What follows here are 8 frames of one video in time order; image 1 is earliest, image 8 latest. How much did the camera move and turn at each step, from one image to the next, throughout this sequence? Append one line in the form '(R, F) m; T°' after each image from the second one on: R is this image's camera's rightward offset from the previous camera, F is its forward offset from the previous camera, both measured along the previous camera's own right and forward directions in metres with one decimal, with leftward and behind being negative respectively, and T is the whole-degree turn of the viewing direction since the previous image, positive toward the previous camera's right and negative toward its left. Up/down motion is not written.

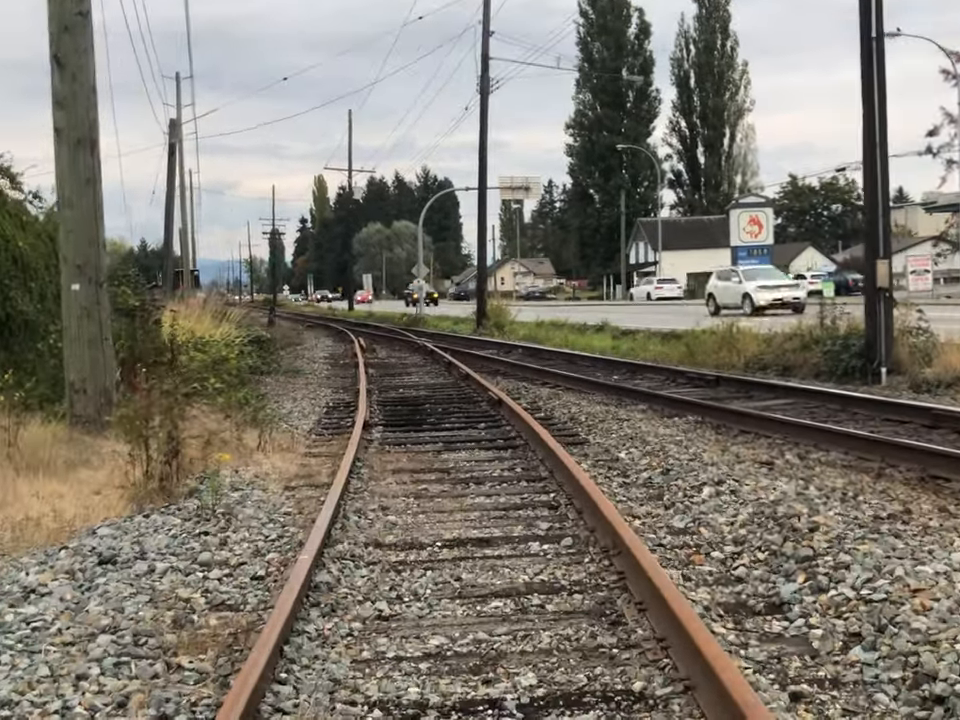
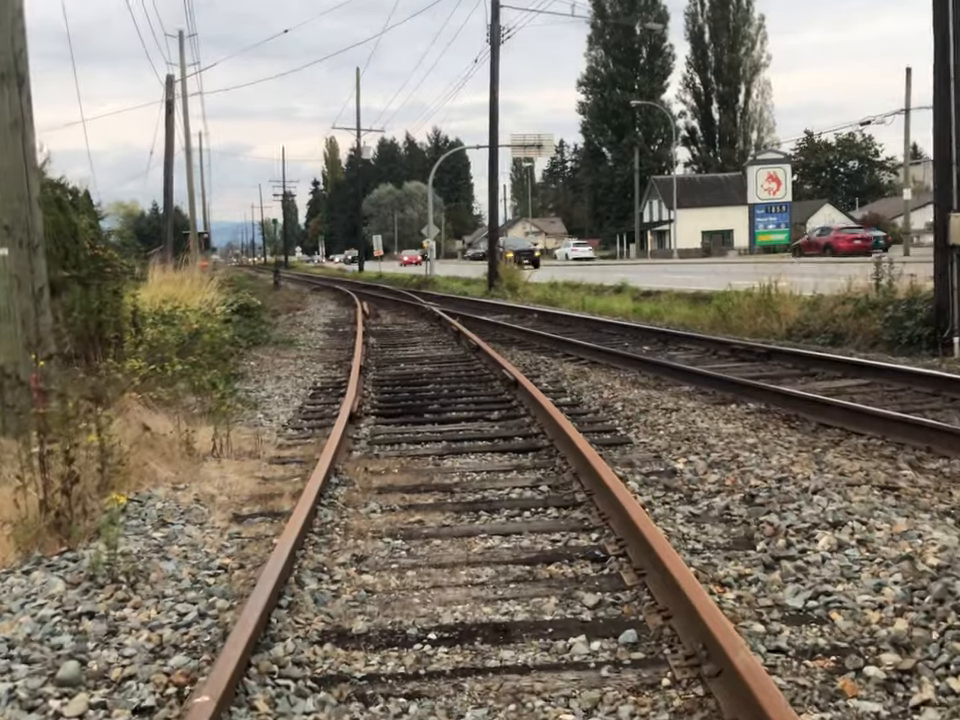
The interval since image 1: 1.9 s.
(0.0, +1.8) m; -1°
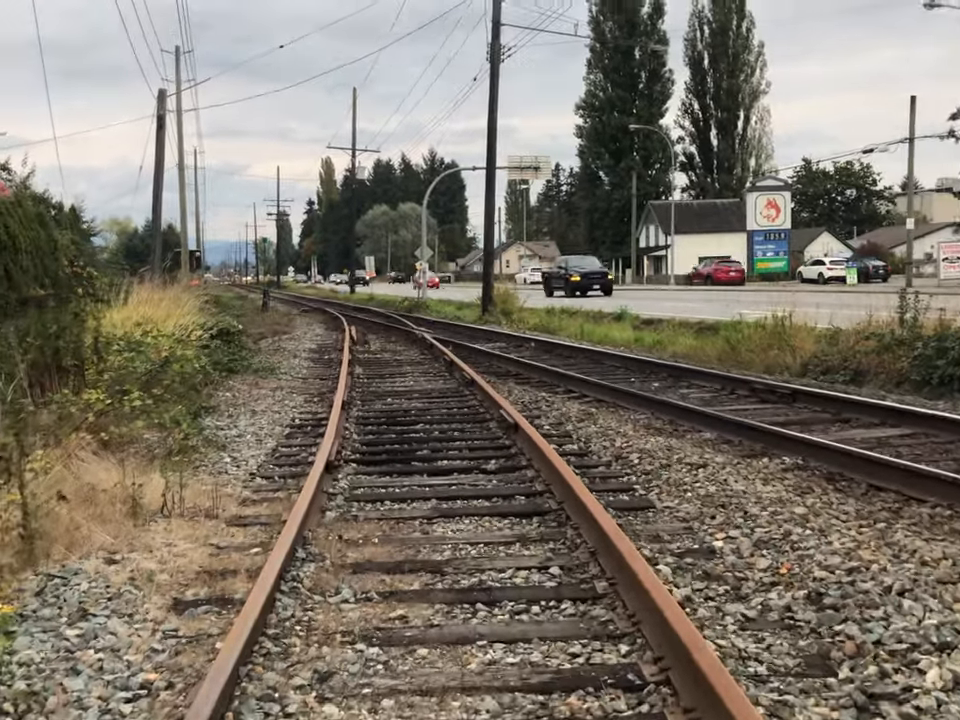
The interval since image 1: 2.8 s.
(0.0, +1.0) m; 0°
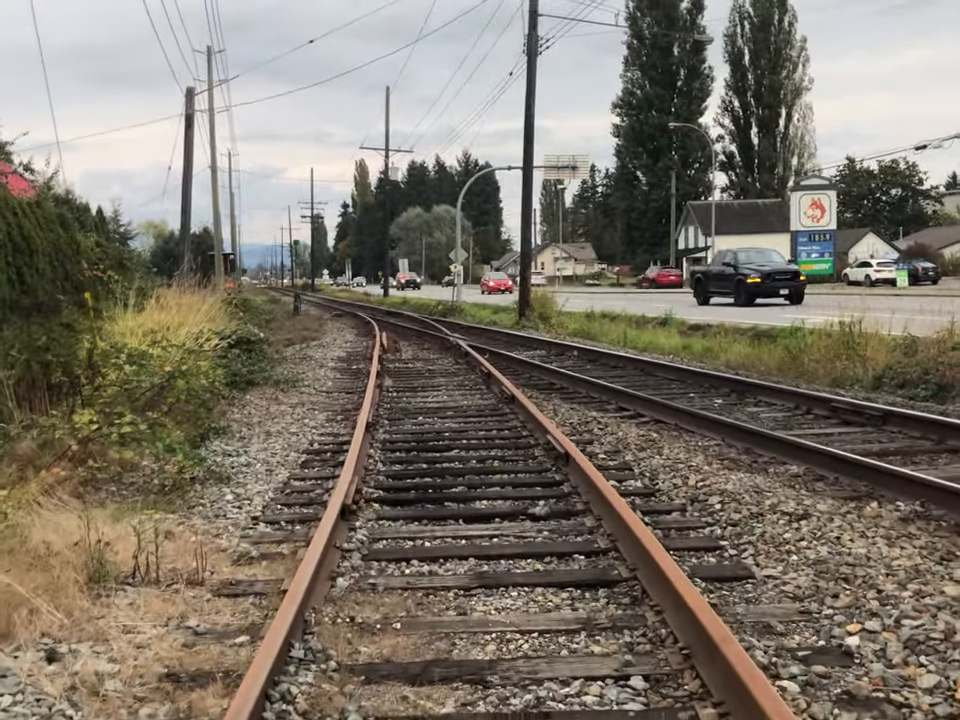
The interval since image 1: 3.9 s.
(-0.1, +1.2) m; -2°
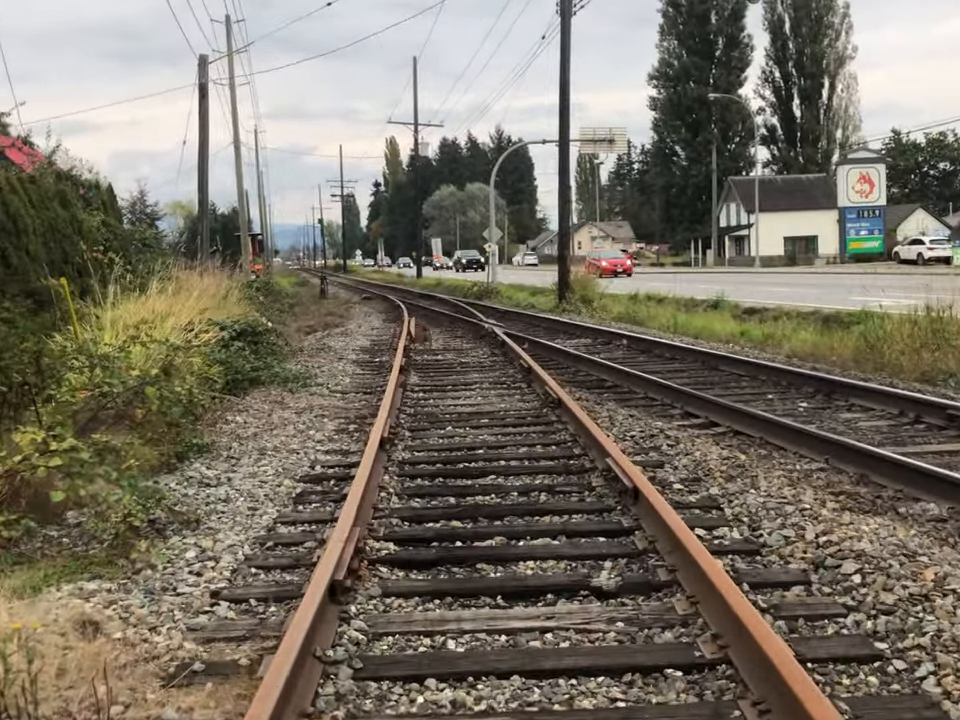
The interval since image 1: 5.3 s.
(0.0, +1.6) m; -2°
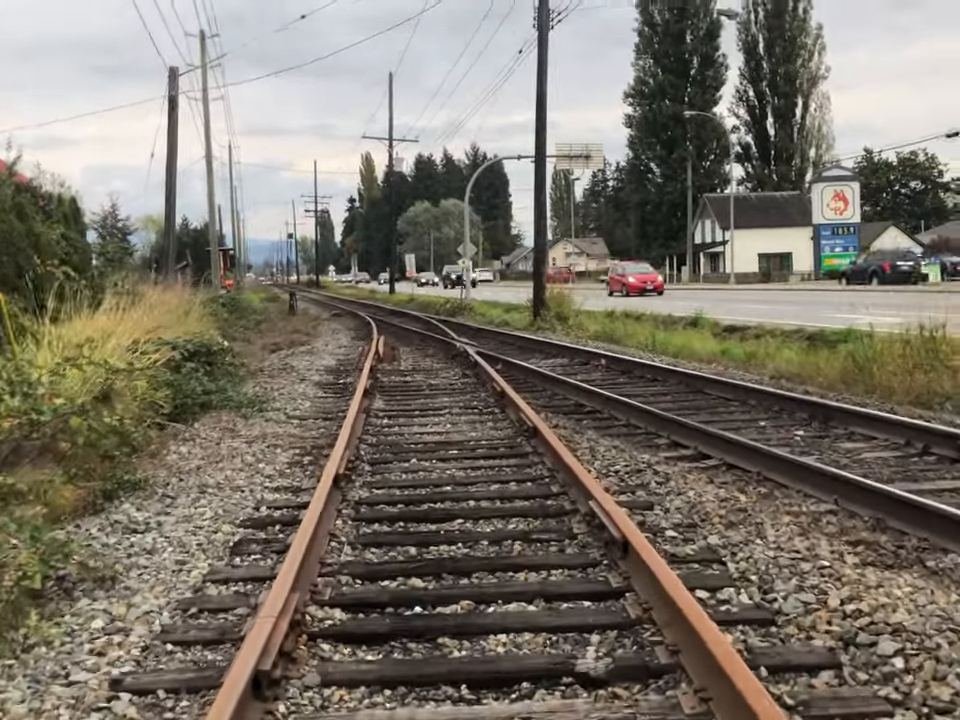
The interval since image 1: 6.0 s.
(0.0, +0.7) m; +1°
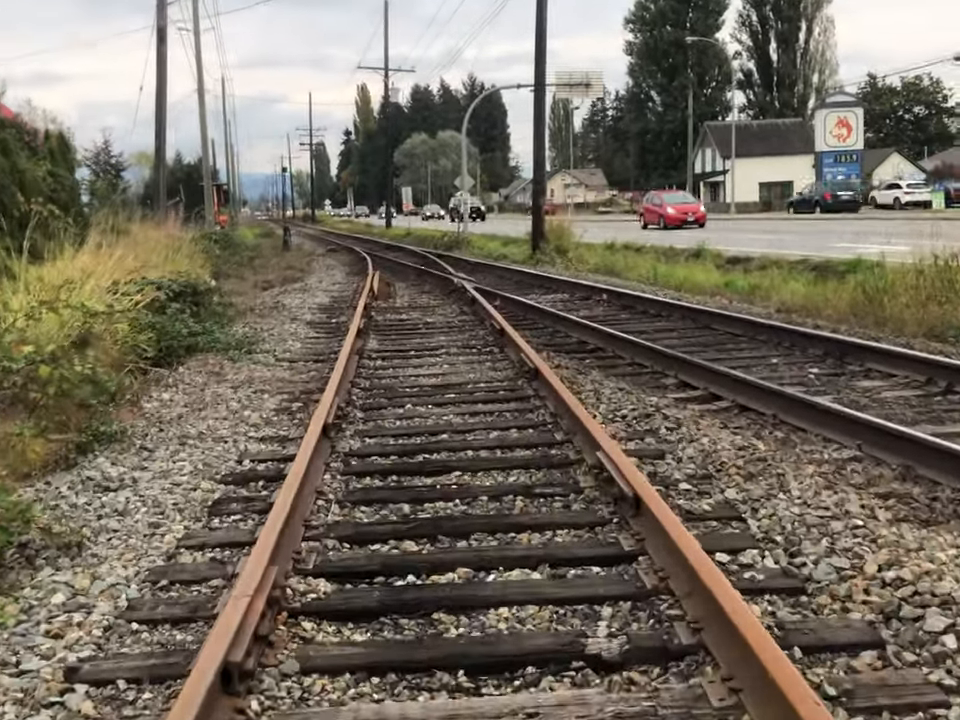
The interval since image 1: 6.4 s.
(0.0, +0.4) m; 0°
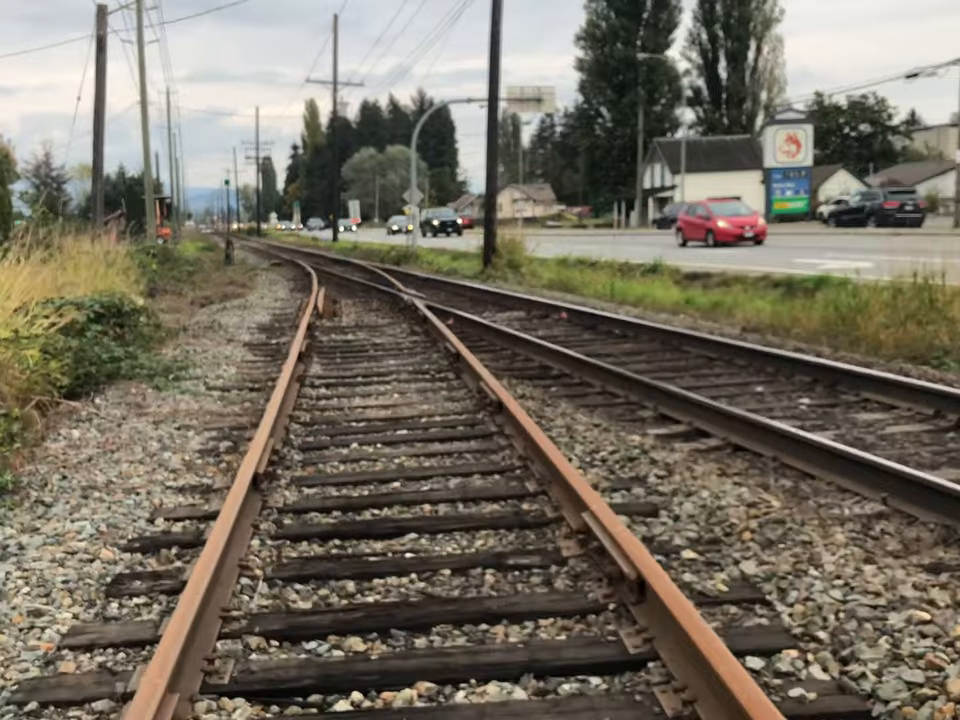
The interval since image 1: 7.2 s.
(0.0, +0.8) m; +3°
